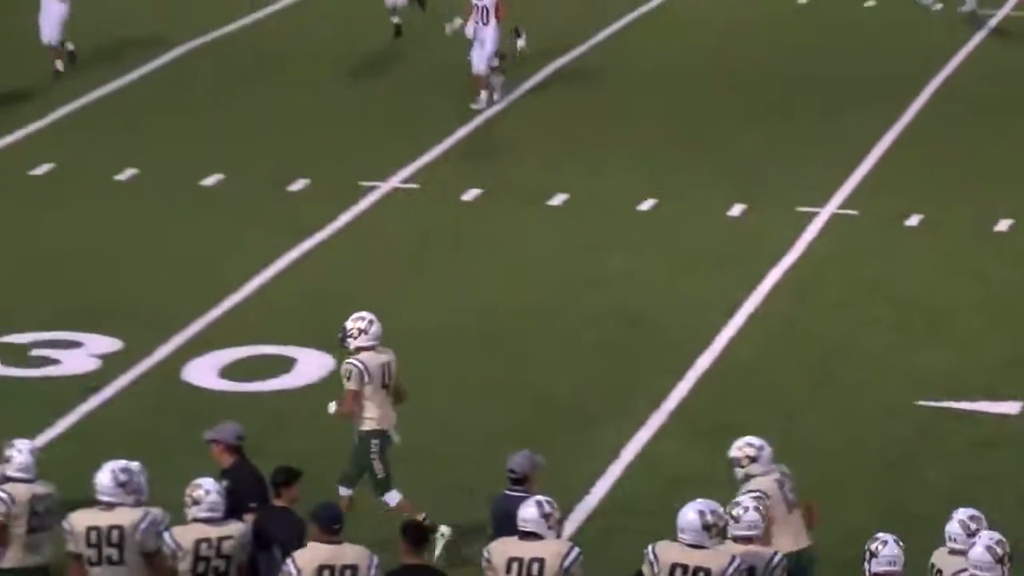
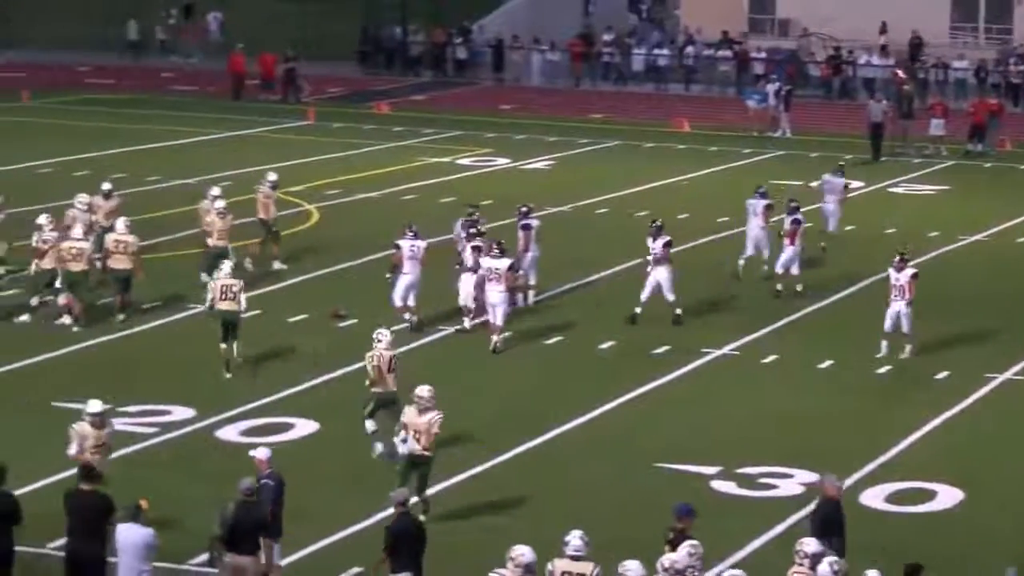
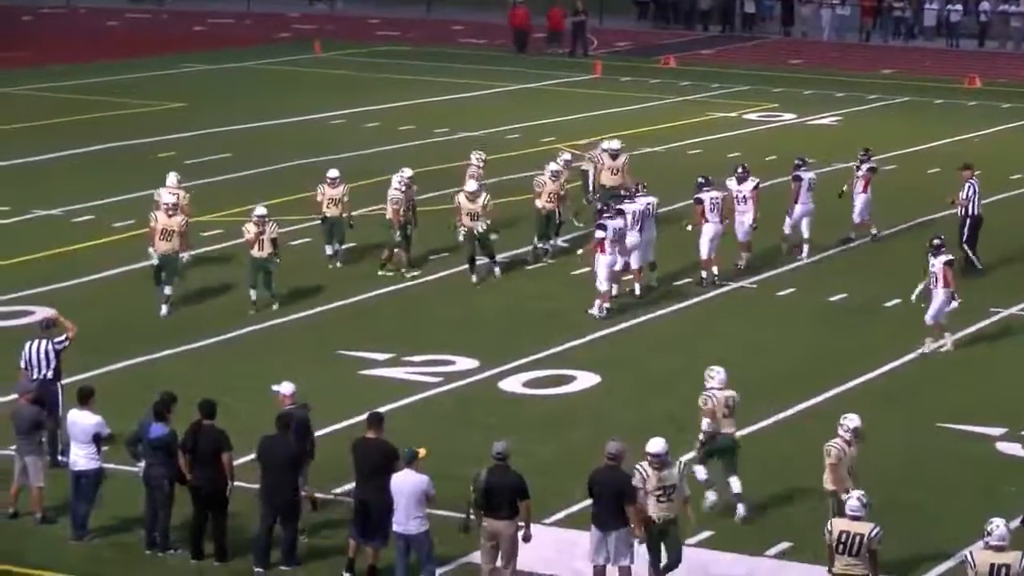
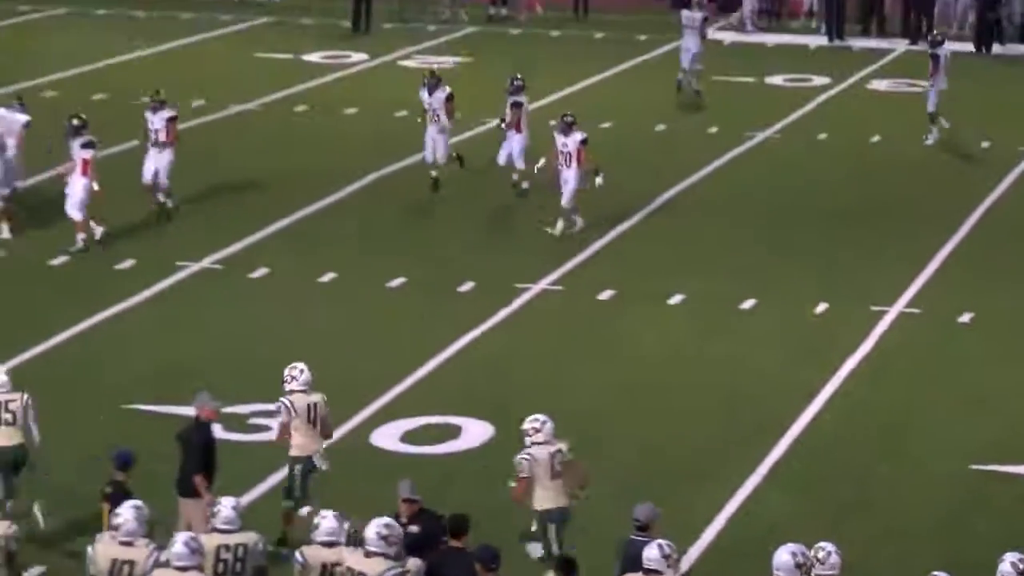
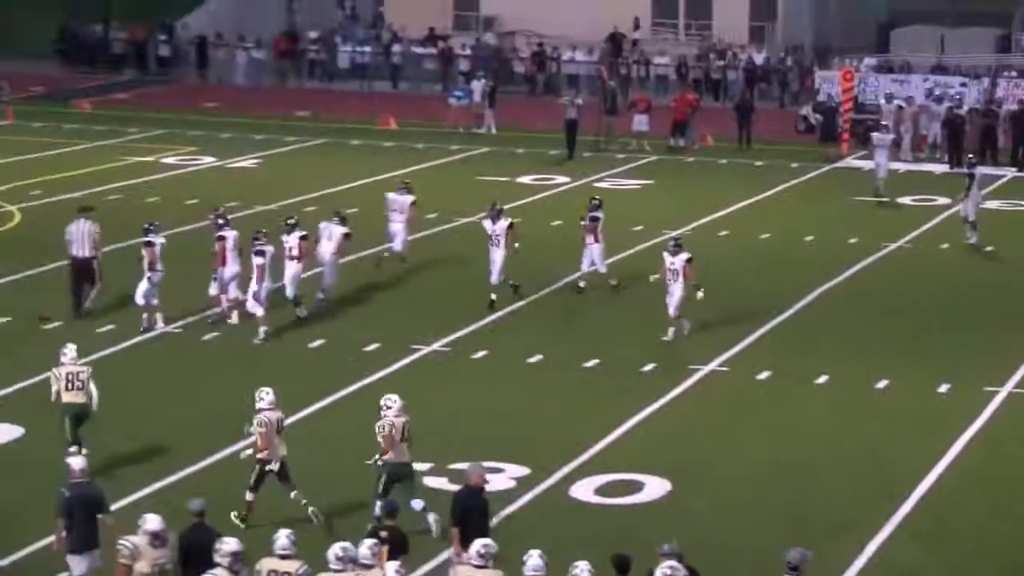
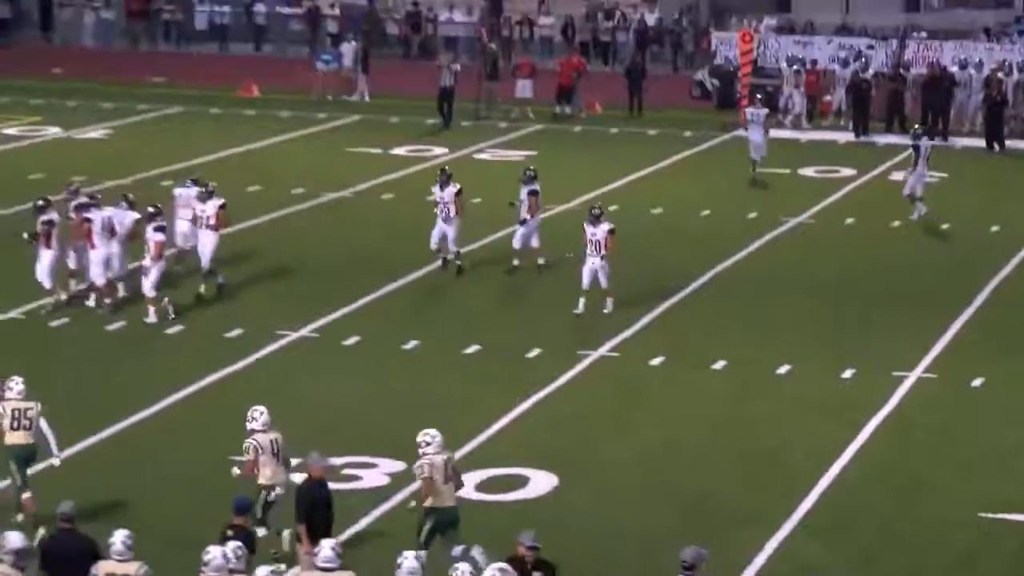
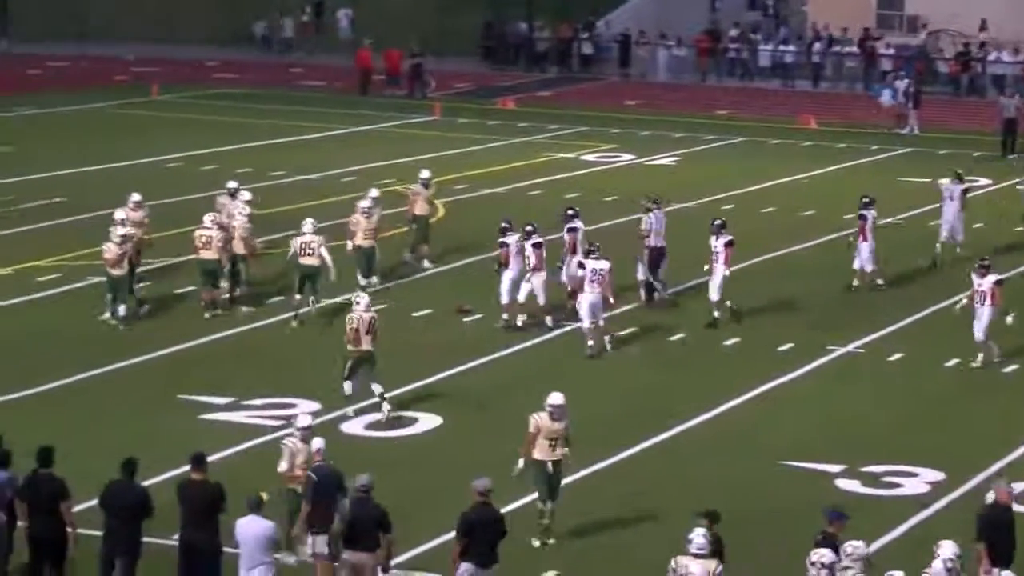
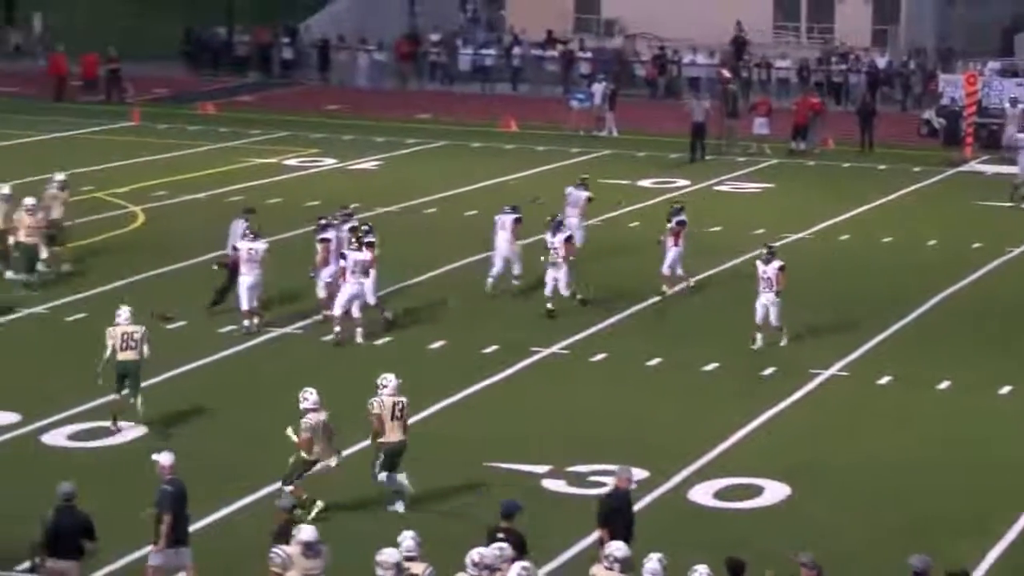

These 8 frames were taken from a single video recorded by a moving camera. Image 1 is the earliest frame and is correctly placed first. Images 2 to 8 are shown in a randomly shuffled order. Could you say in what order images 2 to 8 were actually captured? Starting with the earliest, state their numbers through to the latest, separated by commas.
4, 6, 5, 8, 2, 7, 3
